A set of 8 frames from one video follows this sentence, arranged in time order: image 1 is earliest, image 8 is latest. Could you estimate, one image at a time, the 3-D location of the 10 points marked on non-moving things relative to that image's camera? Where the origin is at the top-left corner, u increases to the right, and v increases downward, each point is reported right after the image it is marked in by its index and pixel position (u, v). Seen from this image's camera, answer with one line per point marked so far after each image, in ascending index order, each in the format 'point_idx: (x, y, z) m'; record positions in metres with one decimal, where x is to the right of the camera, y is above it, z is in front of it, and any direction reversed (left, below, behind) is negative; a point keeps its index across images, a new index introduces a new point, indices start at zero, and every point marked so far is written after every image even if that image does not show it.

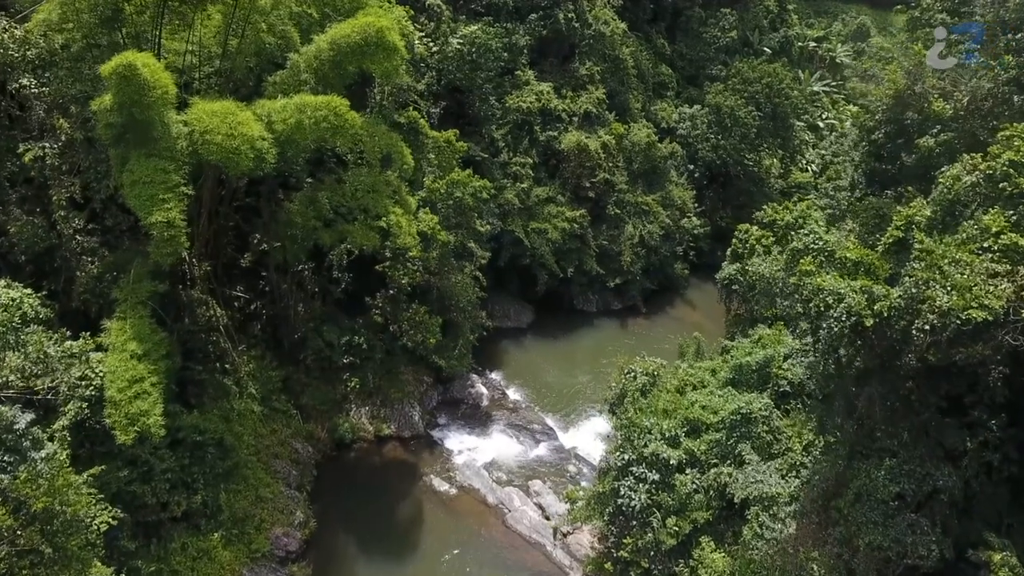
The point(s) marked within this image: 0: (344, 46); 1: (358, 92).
0: (-3.4, +4.9, +13.0) m
1: (-4.1, +5.2, +17.2) m
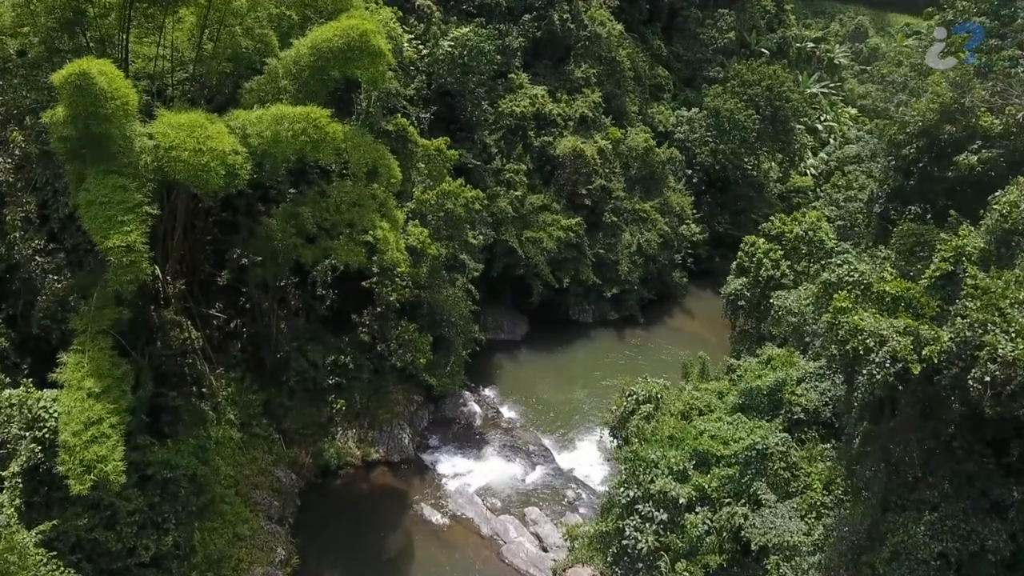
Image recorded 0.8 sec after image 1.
0: (-3.5, +4.4, +12.1) m
1: (-4.3, +4.8, +16.3) m
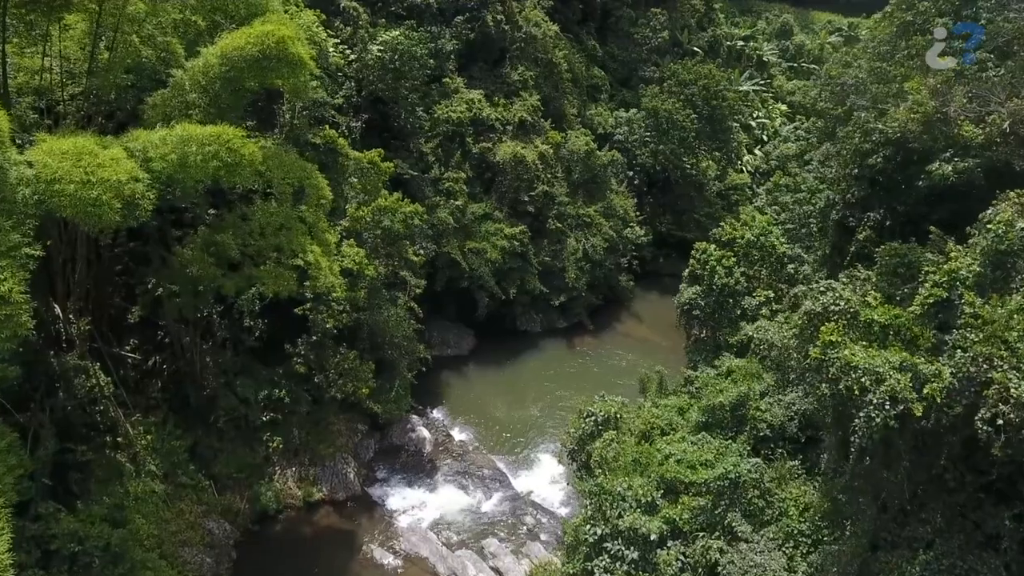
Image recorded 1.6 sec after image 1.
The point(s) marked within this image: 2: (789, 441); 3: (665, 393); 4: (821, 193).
0: (-4.6, +3.8, +10.8) m
1: (-5.8, +4.2, +15.0) m
2: (+5.0, -2.8, +11.7) m
3: (+3.4, -2.3, +14.3) m
4: (+7.5, +2.6, +16.2) m
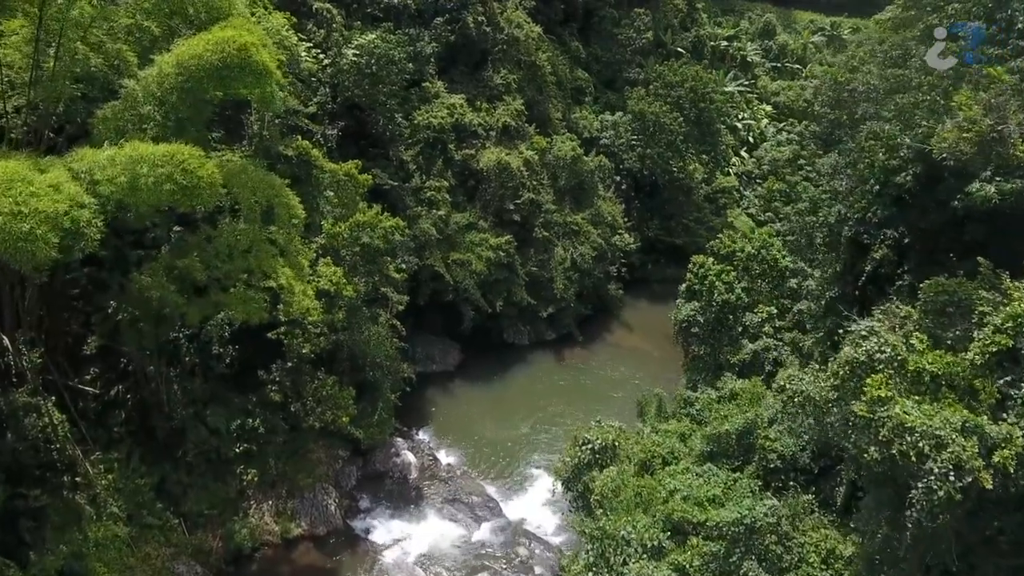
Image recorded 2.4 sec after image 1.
0: (-4.8, +3.3, +9.8) m
1: (-6.1, +3.7, +13.9) m
2: (+4.9, -3.2, +11.0) m
3: (+3.2, -2.7, +13.6) m
4: (+7.2, +2.3, +15.5) m
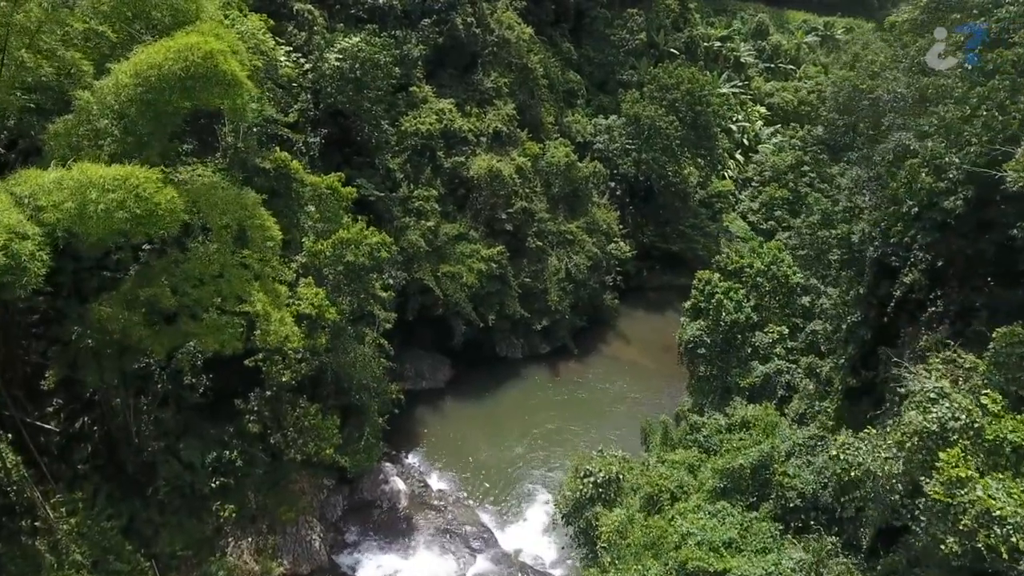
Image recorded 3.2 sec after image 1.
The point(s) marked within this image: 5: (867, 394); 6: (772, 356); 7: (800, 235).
0: (-4.8, +2.9, +8.9) m
1: (-6.2, +3.2, +13.0) m
2: (+4.9, -3.5, +10.2) m
3: (+3.1, -3.1, +12.7) m
4: (+7.1, +1.9, +14.7) m
5: (+5.9, -1.8, +10.8) m
6: (+5.1, -1.4, +12.8) m
7: (+6.3, +1.1, +14.1) m
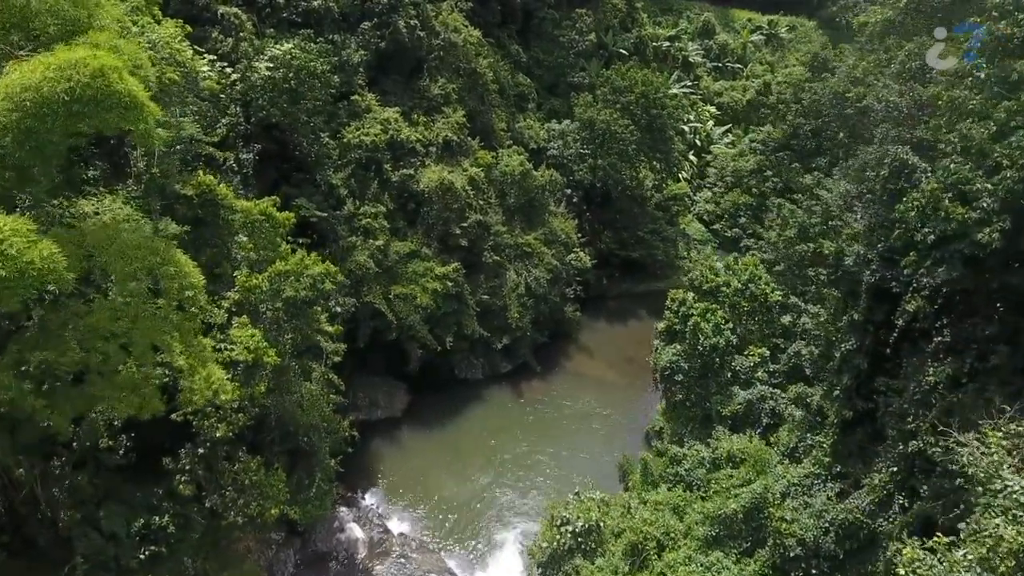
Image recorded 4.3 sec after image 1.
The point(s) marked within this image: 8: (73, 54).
0: (-5.3, +2.1, +7.3) m
1: (-7.0, +2.4, +11.3) m
2: (+4.5, -3.9, +9.4) m
3: (+2.6, -3.5, +11.8) m
4: (+6.1, +1.6, +14.0) m
5: (+5.4, -2.1, +10.1) m
6: (+4.5, -1.7, +12.0) m
7: (+5.5, +0.8, +13.4) m
8: (-4.9, +2.7, +7.4) m
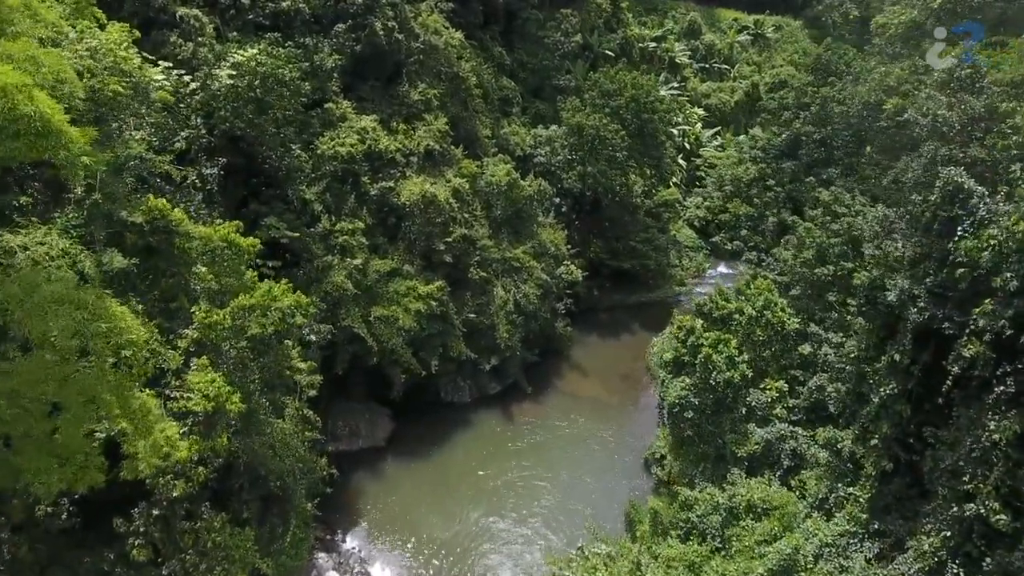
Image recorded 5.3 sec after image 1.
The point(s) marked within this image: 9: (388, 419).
0: (-5.4, +1.5, +6.0) m
1: (-7.2, +1.7, +9.9) m
2: (+4.5, -4.4, +8.3) m
3: (+2.5, -4.0, +10.7) m
4: (+5.9, +1.2, +13.0) m
5: (+5.4, -2.6, +9.0) m
6: (+4.4, -2.2, +11.0) m
7: (+5.3, +0.4, +12.4) m
8: (-4.9, +2.1, +6.1) m
9: (-3.6, -3.8, +18.7) m
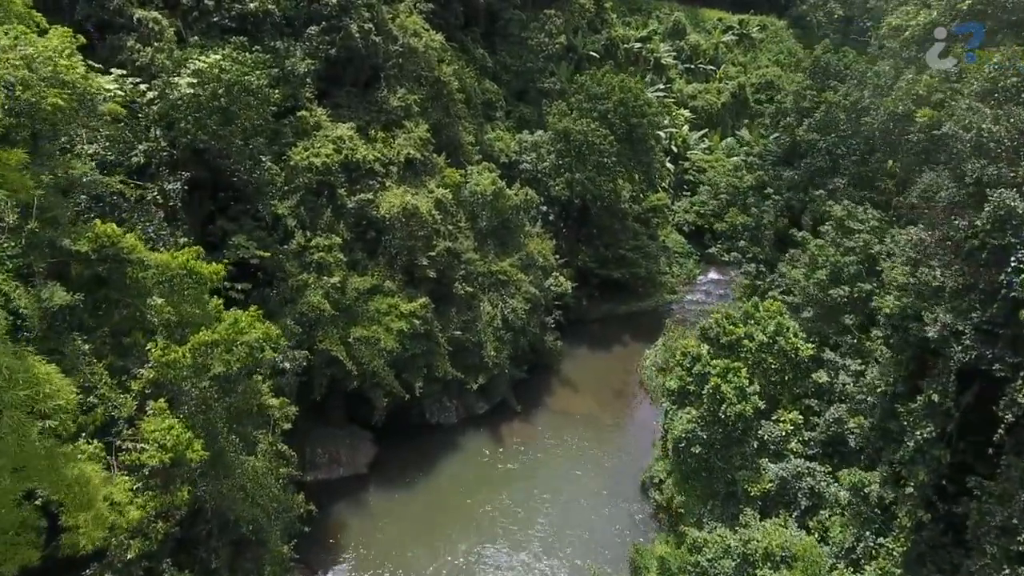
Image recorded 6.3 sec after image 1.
0: (-5.4, +1.0, +4.9) m
1: (-7.3, +1.2, +8.8) m
2: (+4.5, -4.8, +7.5) m
3: (+2.4, -4.4, +9.8) m
4: (+5.7, +0.8, +12.2) m
5: (+5.3, -2.9, +8.2) m
6: (+4.3, -2.6, +10.1) m
7: (+5.1, 0.0, +11.5) m
8: (-4.9, +1.6, +5.0) m
9: (-3.9, -4.3, +17.7) m
